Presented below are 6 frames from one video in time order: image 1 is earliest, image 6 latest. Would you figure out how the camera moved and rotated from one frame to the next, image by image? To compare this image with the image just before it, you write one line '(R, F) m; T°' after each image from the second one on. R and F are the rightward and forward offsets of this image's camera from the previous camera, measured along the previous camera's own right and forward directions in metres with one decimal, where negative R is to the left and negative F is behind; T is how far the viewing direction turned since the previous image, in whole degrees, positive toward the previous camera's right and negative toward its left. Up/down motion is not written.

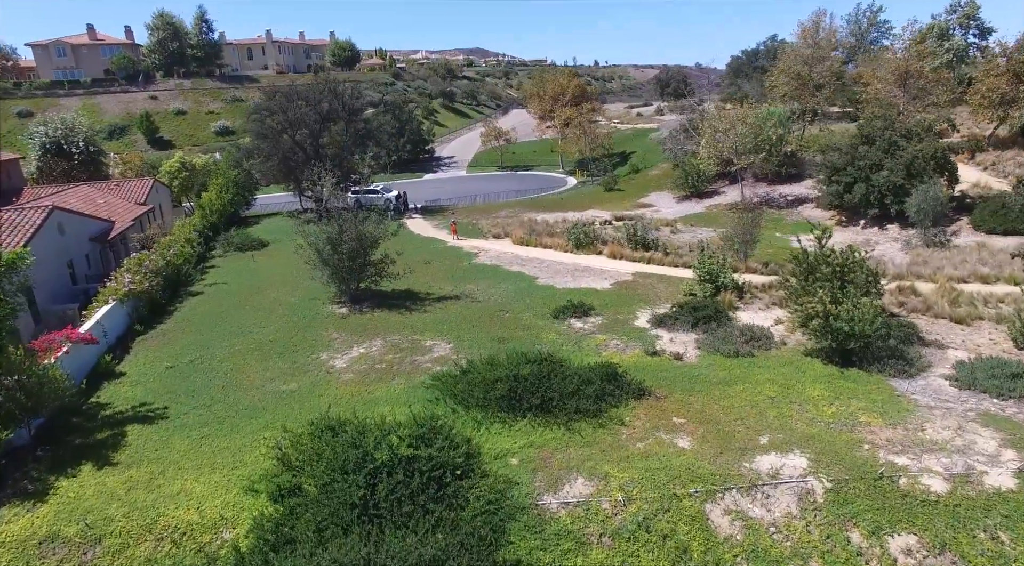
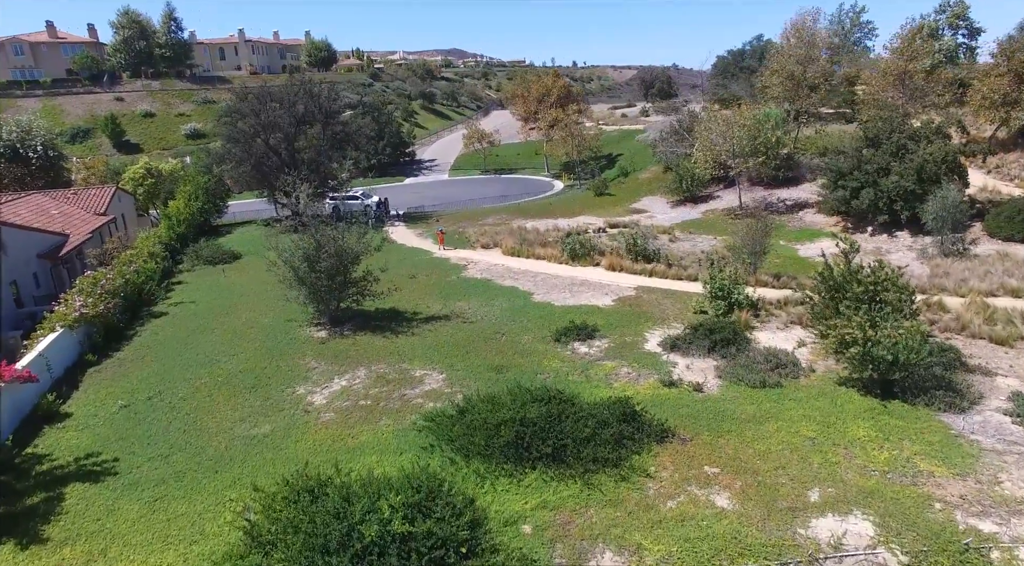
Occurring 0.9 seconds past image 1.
(-0.5, +1.9) m; +2°
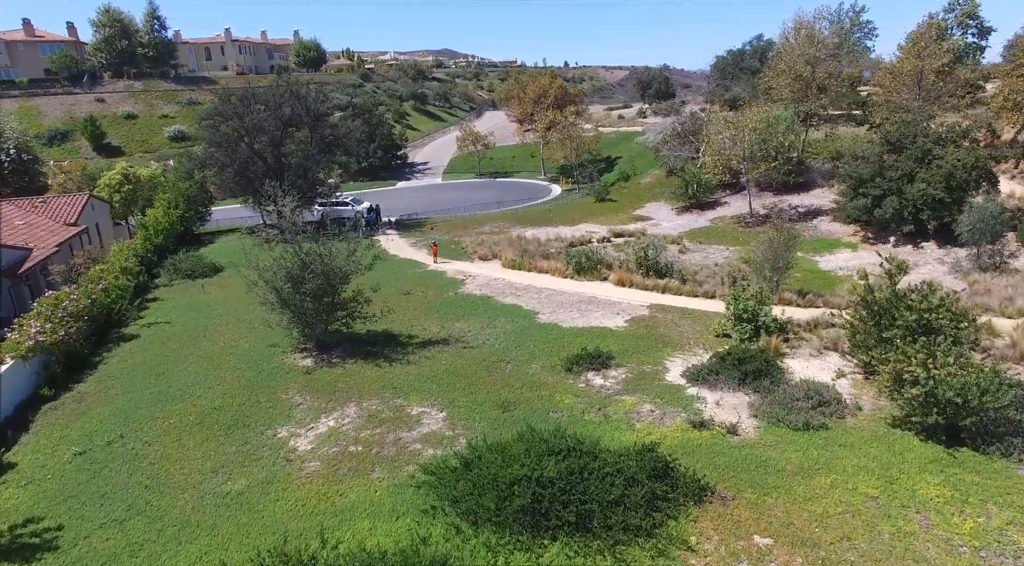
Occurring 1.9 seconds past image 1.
(-0.4, +1.9) m; +1°
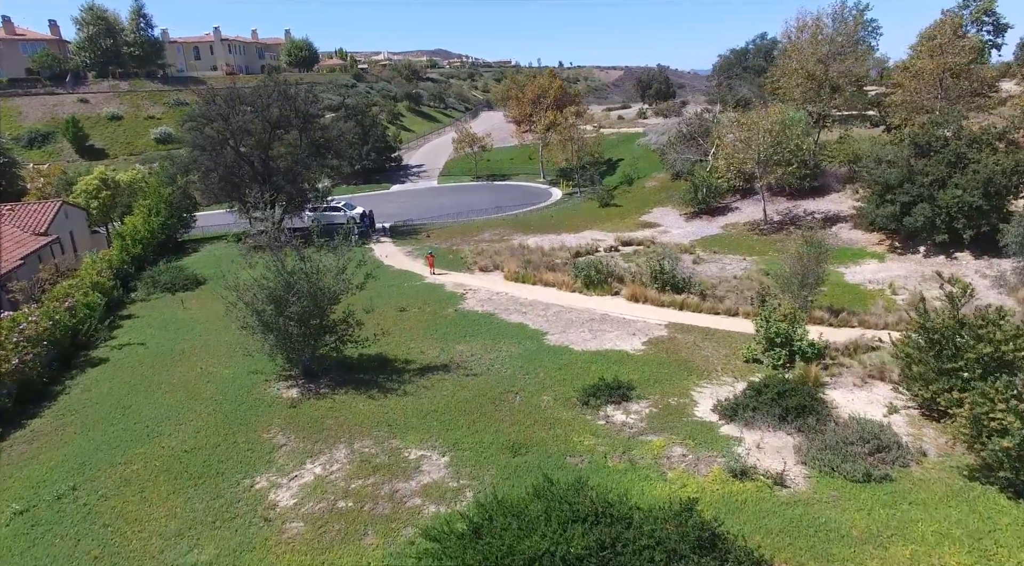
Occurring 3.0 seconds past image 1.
(-0.4, +1.9) m; 0°
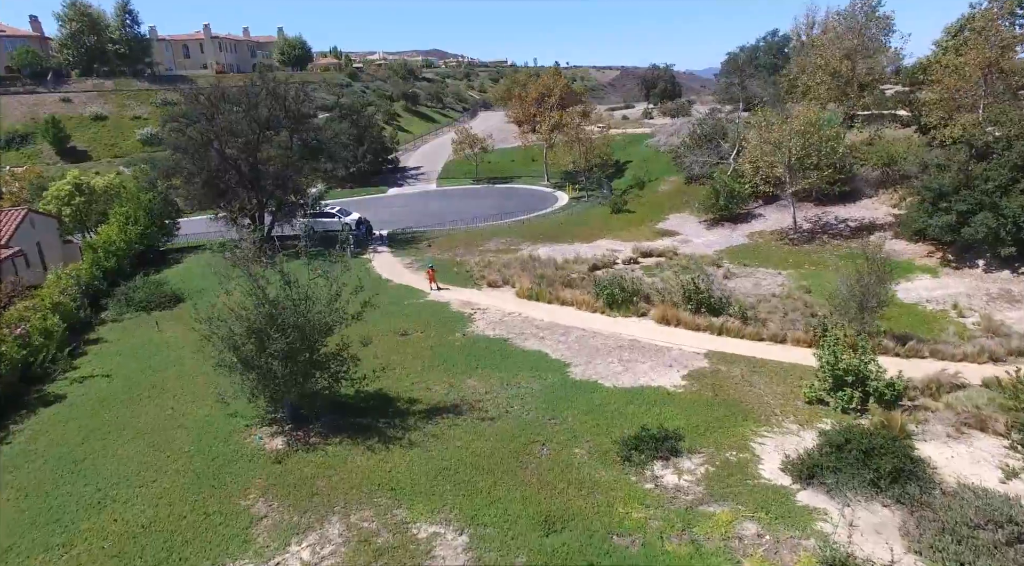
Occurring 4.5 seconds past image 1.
(-0.6, +2.6) m; 0°
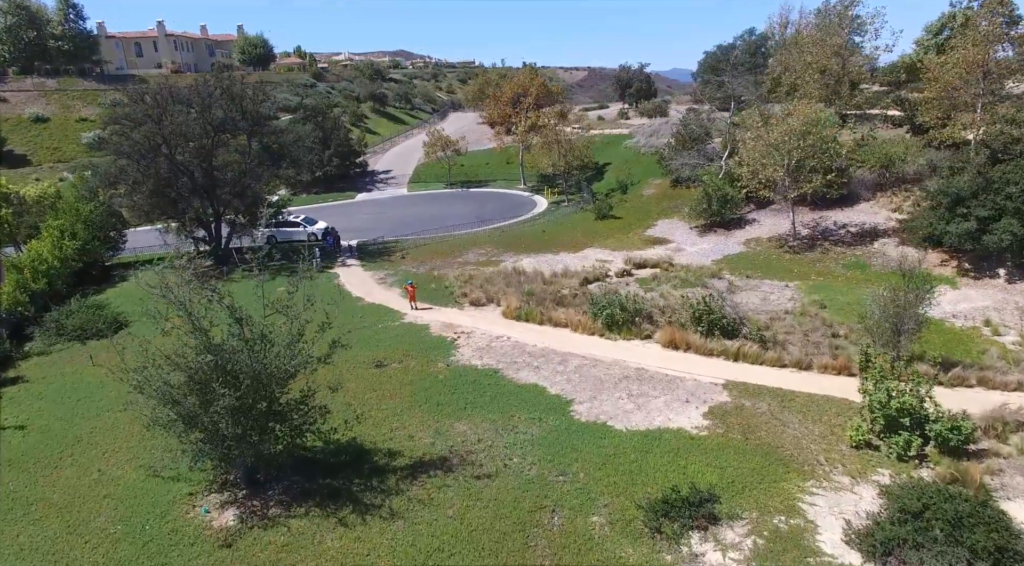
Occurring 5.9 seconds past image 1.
(-0.5, +2.4) m; +3°
